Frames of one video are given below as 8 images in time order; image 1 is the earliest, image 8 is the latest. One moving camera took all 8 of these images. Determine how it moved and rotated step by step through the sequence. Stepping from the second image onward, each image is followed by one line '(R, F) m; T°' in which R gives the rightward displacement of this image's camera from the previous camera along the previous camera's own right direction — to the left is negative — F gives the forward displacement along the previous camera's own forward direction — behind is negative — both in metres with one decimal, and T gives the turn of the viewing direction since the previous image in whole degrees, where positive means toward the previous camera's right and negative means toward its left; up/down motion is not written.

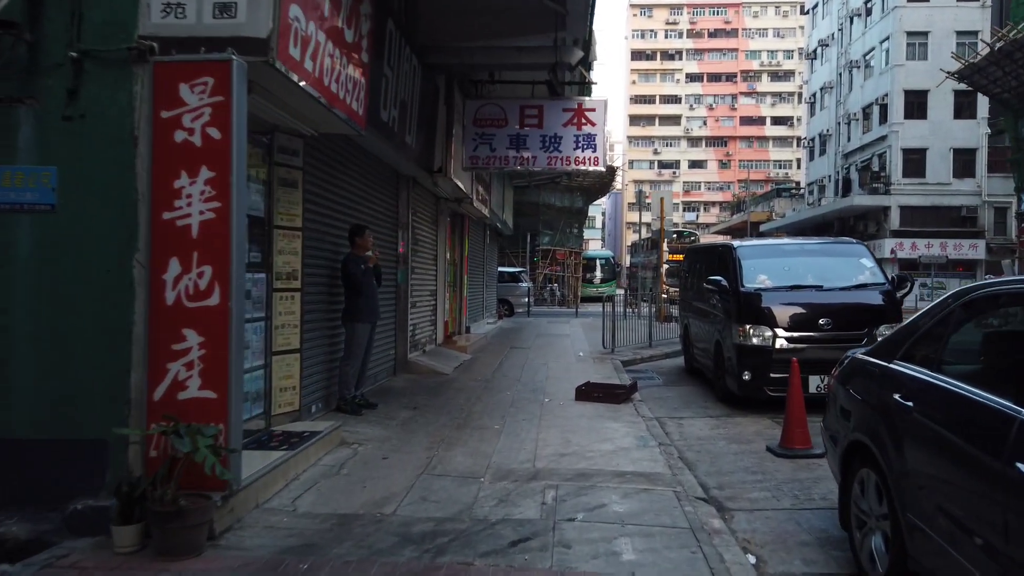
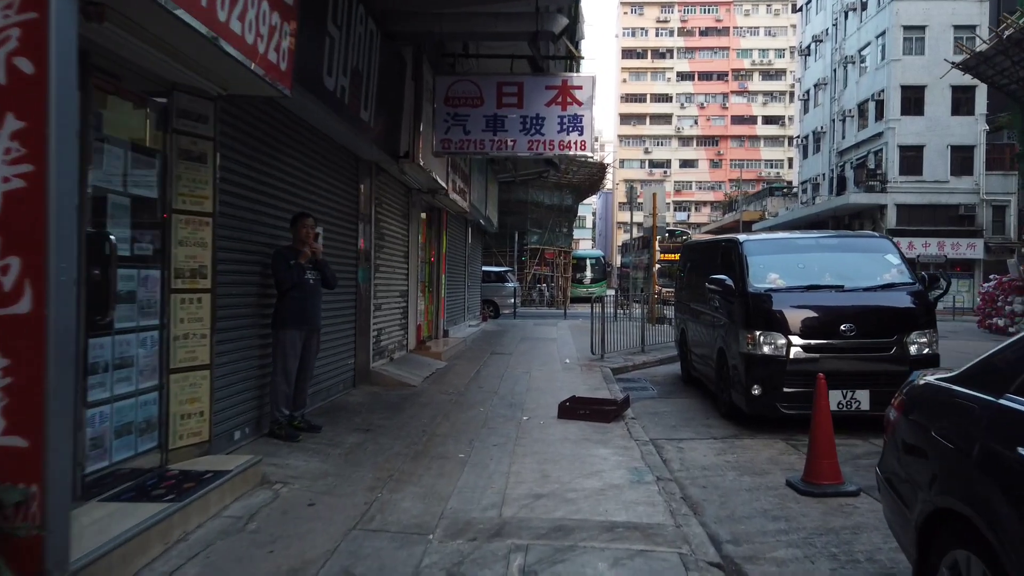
(+0.2, +1.2) m; +1°
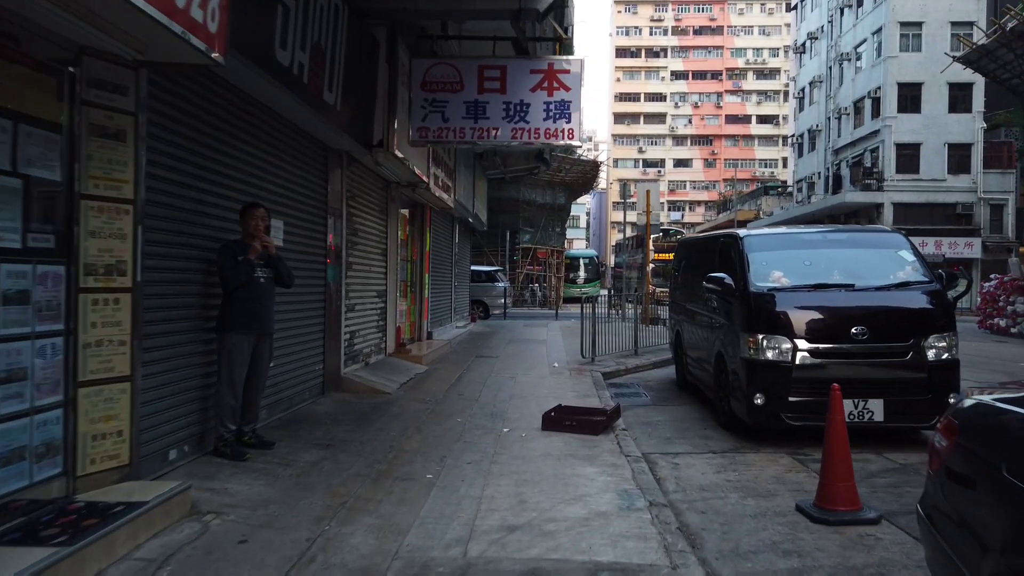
(+0.1, +0.7) m; 0°
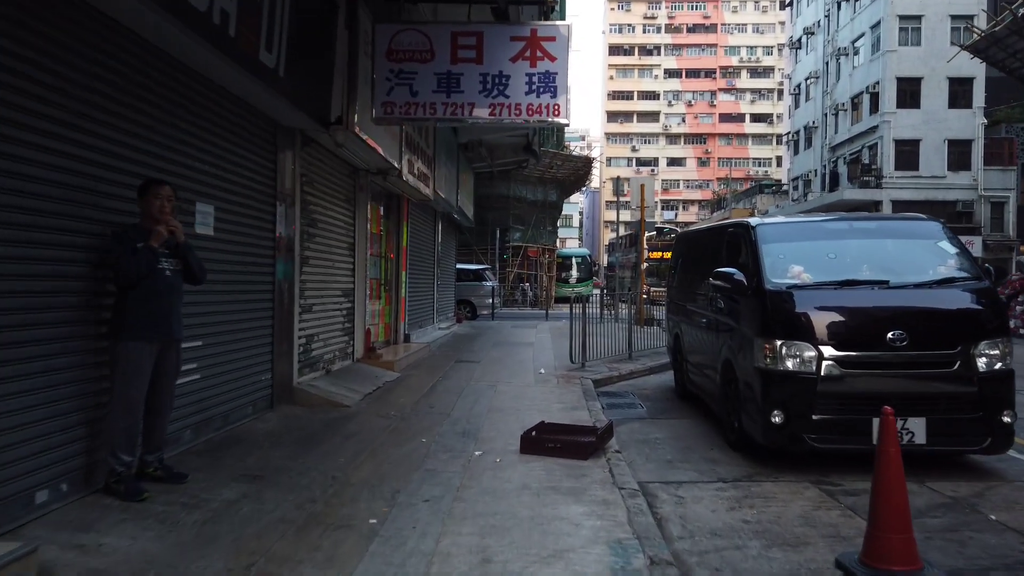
(+0.2, +1.1) m; +1°
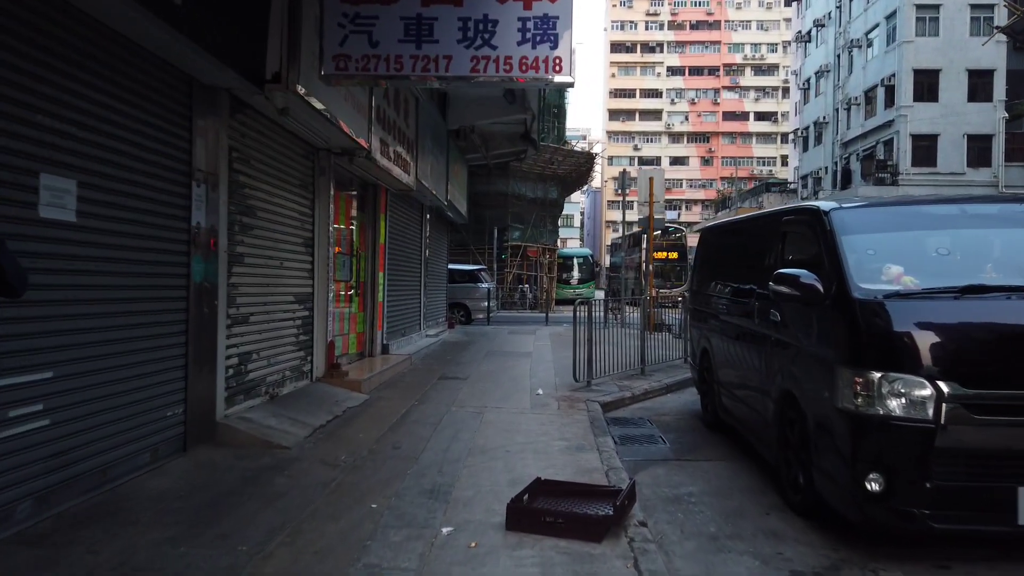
(+0.1, +1.7) m; 0°
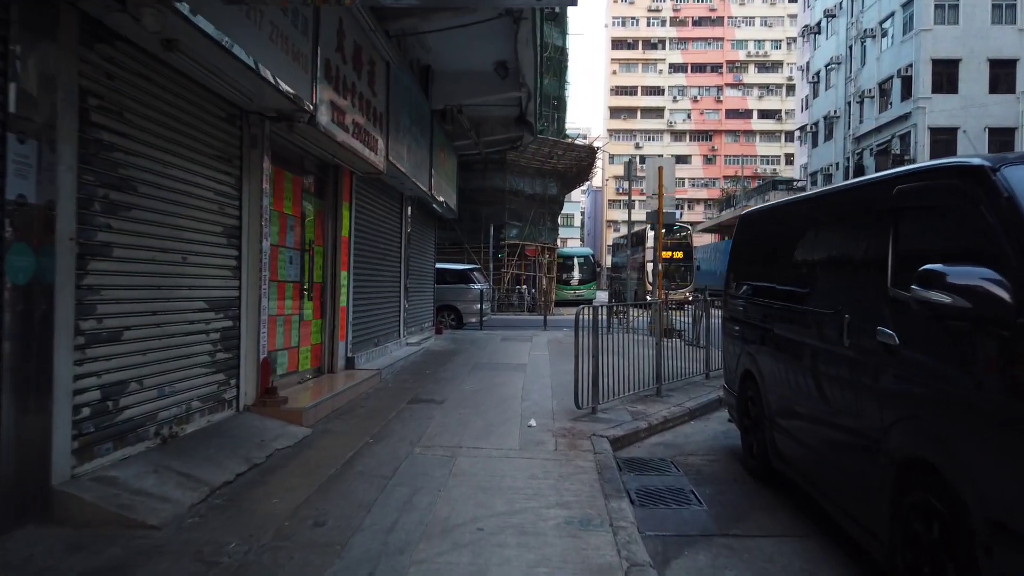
(+0.1, +1.8) m; 0°
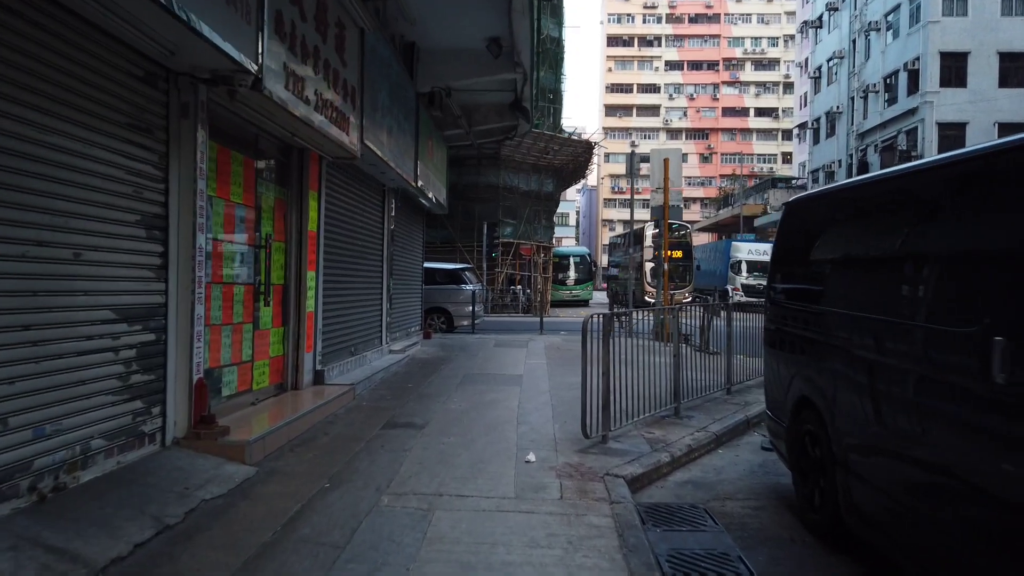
(0.0, +1.3) m; 0°
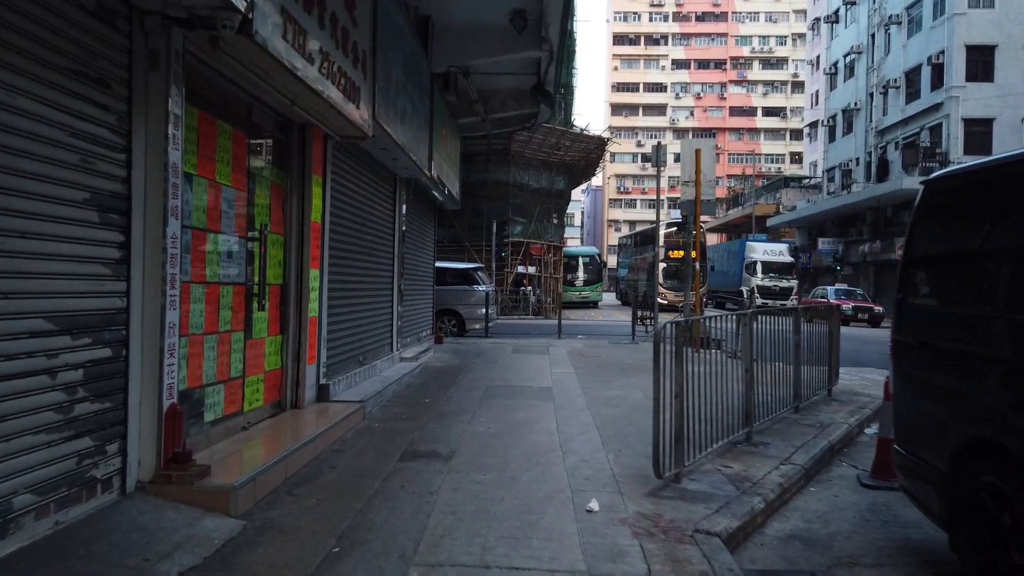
(-0.3, +1.2) m; 0°
